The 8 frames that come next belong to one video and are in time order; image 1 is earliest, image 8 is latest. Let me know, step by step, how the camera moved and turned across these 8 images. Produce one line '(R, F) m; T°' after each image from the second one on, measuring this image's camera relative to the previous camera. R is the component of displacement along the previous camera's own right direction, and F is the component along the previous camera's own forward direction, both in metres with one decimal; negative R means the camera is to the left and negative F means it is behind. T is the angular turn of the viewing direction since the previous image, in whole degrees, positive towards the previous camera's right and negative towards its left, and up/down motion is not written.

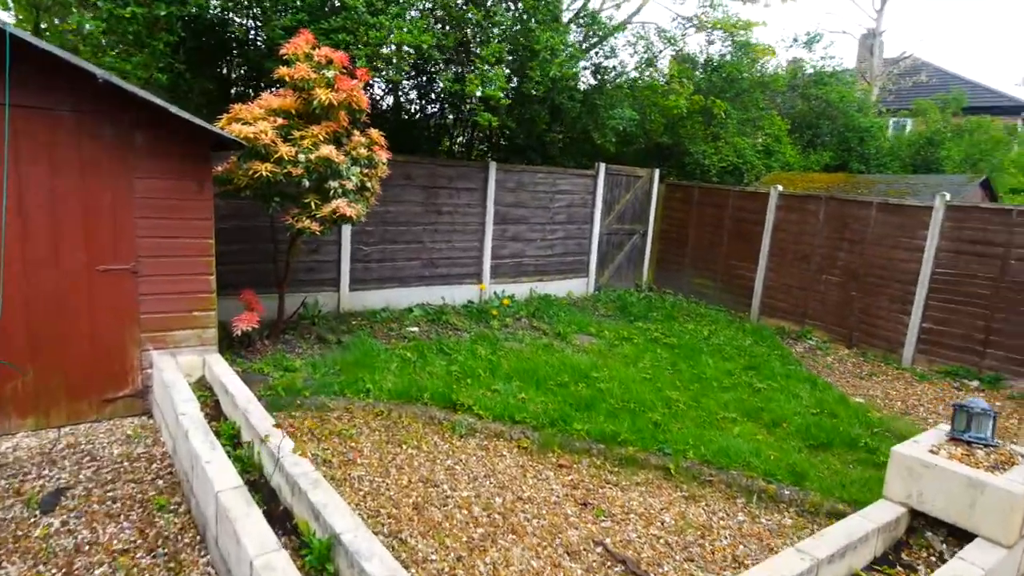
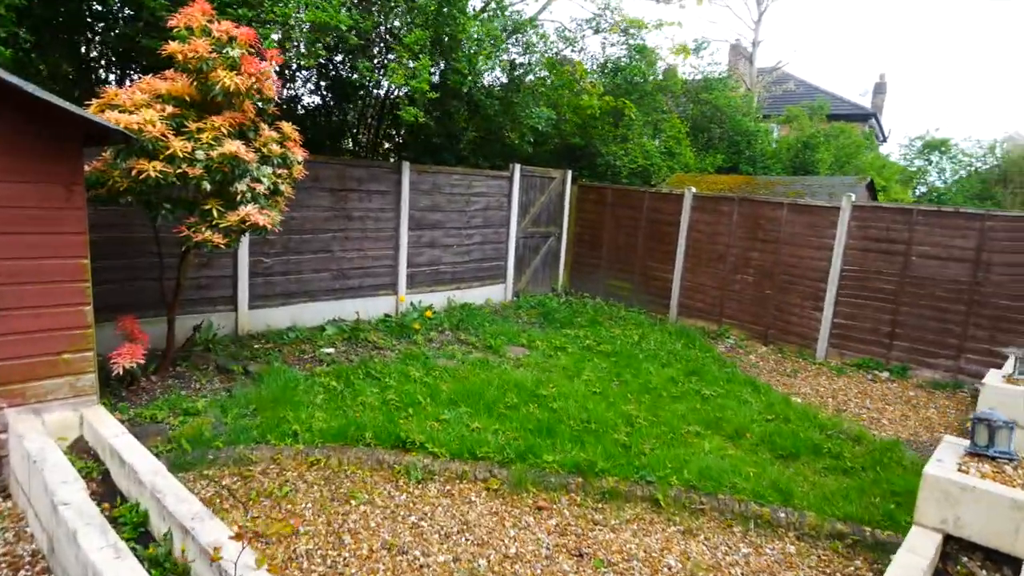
(-0.4, +0.5) m; +11°
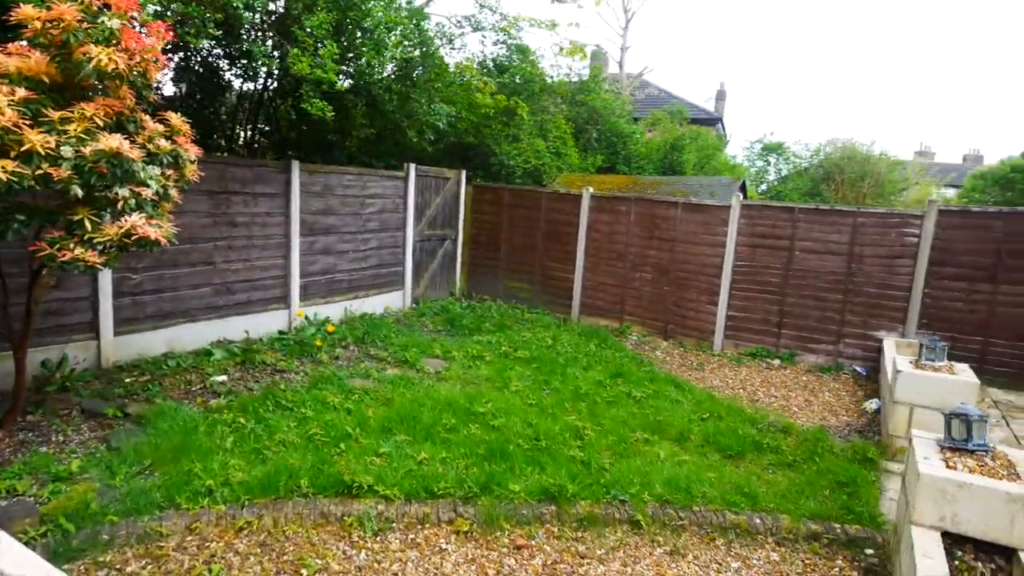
(-0.5, +0.4) m; +13°
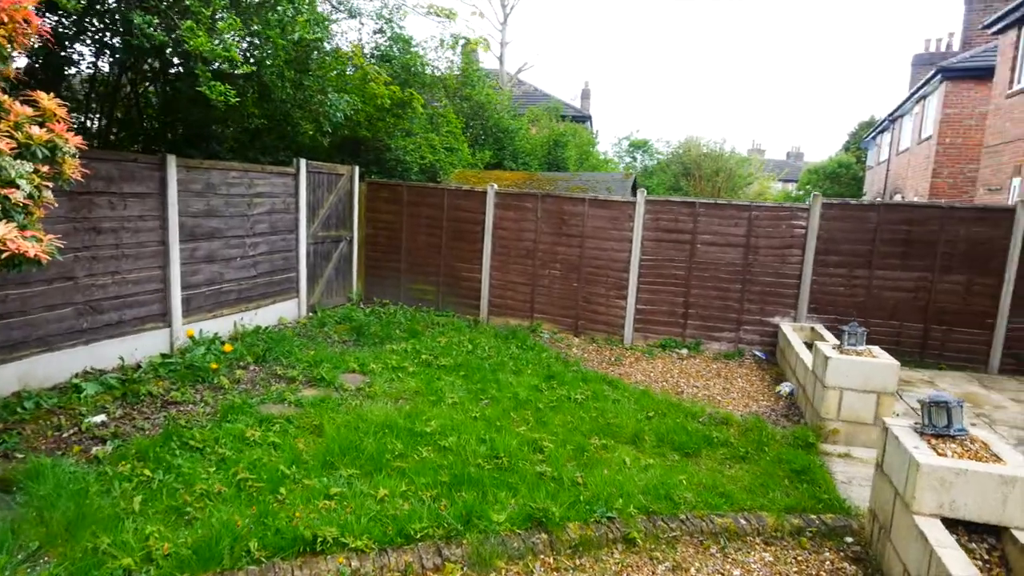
(-0.5, +0.4) m; +12°
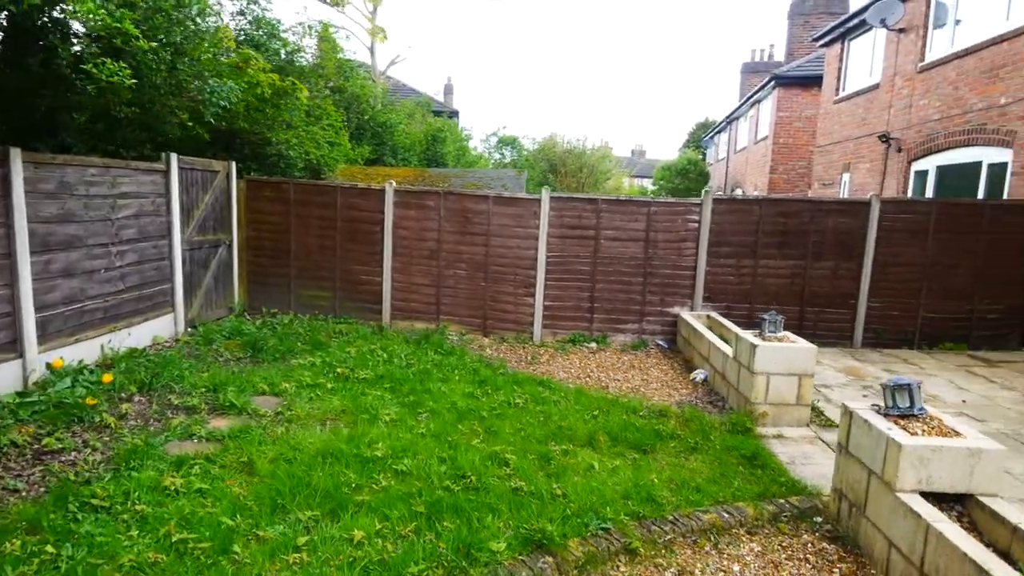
(-0.6, +0.3) m; +13°
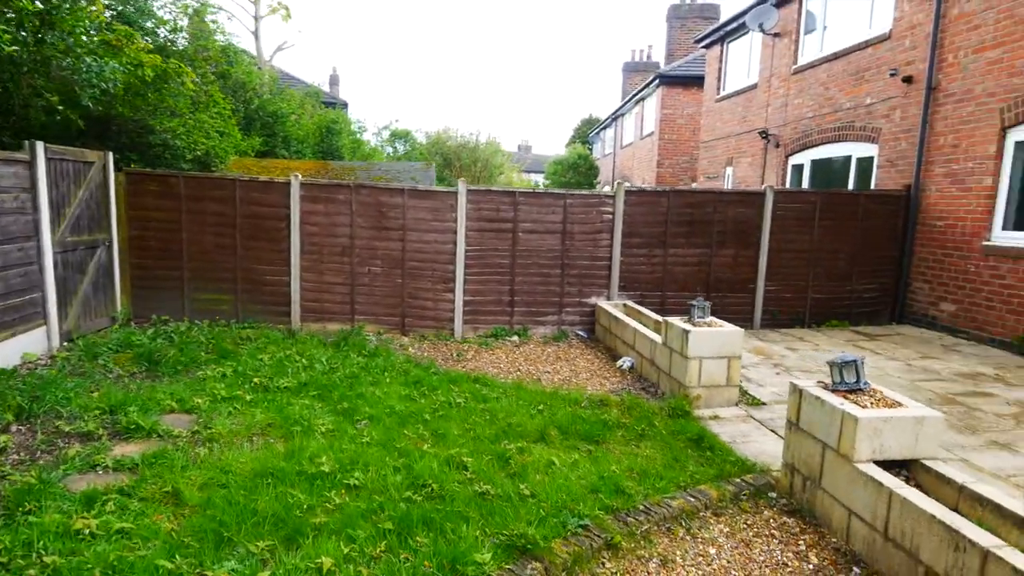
(-0.4, +0.2) m; +10°
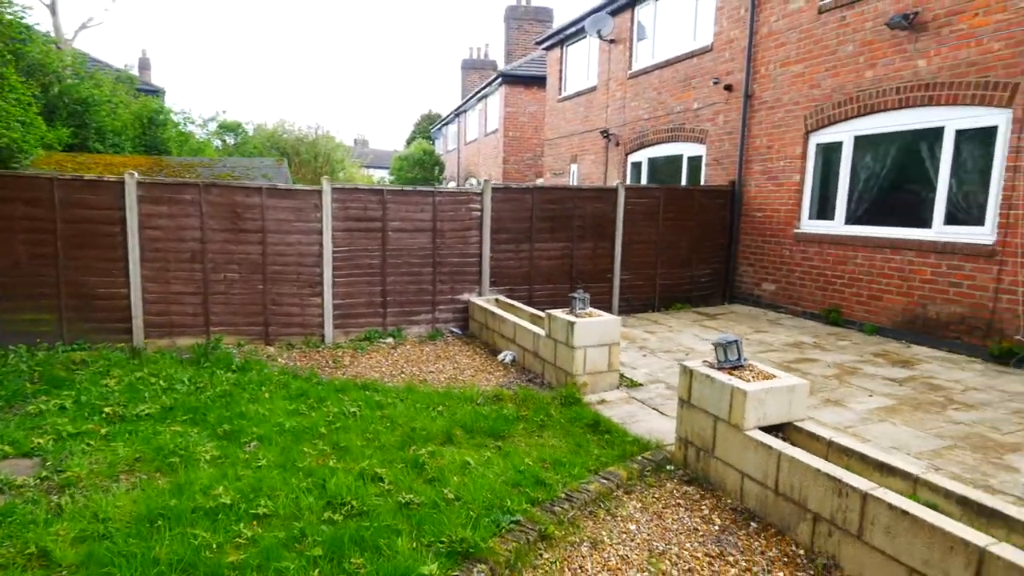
(-0.4, 0.0) m; +15°
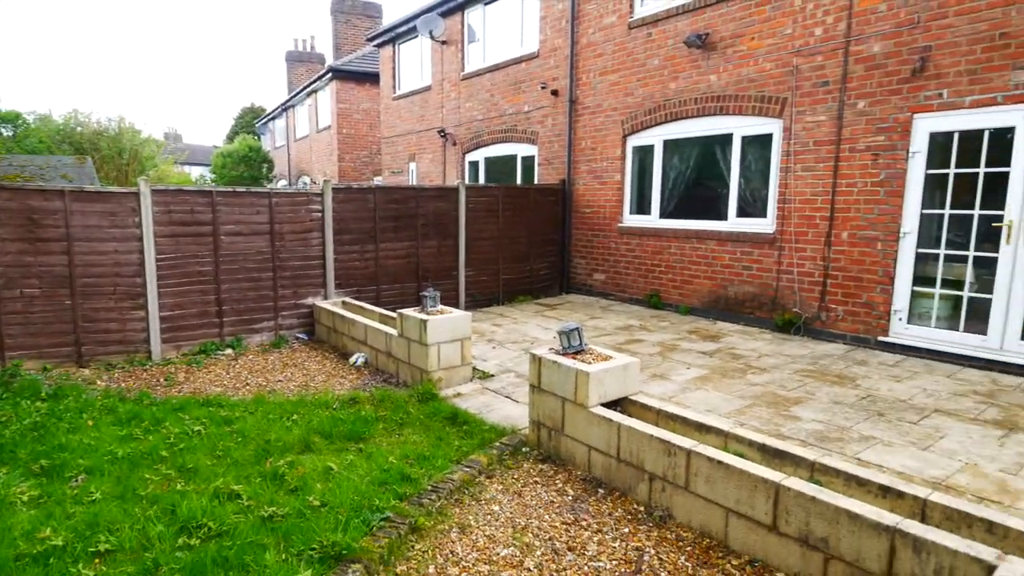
(-0.1, -0.1) m; +15°
